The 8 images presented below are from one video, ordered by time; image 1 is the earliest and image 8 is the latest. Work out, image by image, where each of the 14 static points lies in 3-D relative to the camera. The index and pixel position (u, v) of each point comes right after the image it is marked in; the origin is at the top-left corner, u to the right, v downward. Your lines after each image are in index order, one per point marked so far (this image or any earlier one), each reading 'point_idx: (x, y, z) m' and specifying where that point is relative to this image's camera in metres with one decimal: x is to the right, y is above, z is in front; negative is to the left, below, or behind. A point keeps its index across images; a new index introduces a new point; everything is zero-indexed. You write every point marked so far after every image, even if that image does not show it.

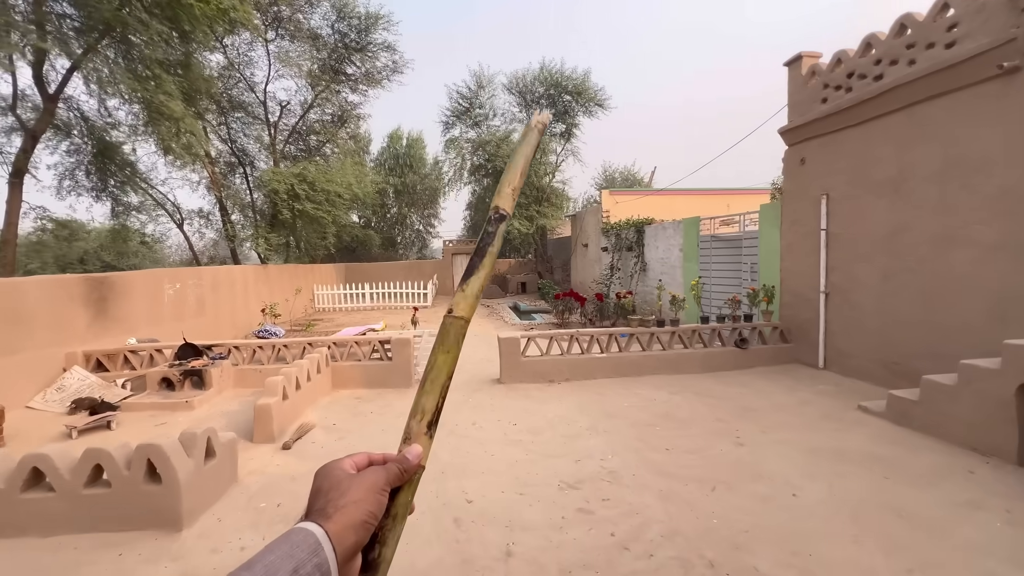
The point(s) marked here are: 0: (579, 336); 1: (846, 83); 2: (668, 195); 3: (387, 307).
0: (+0.9, -0.7, +6.1) m
1: (+4.1, +2.5, +5.5) m
2: (+5.1, +3.0, +14.6) m
3: (-4.5, -0.7, +16.4) m
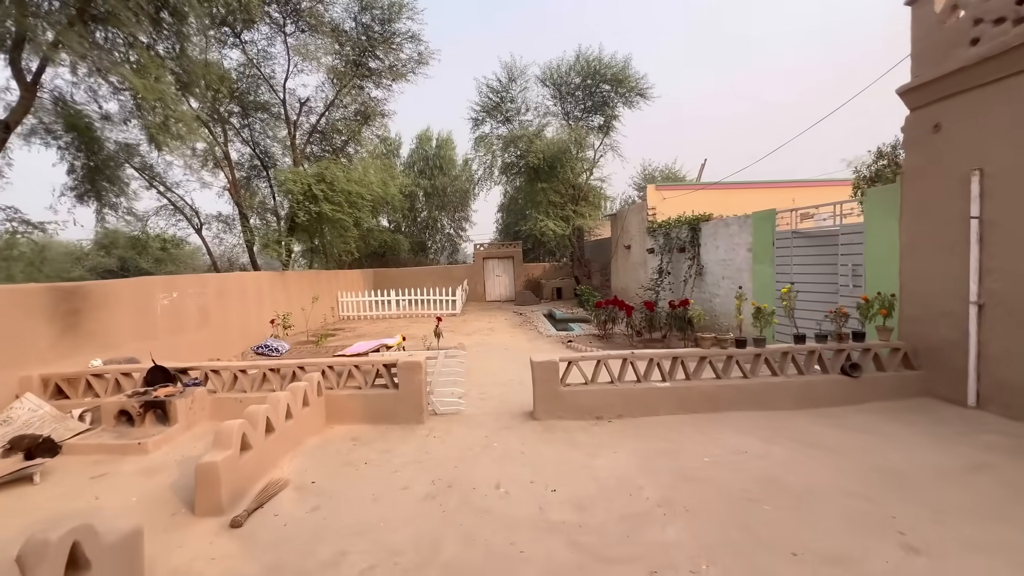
0: (+1.3, -0.8, +4.8) m
1: (+4.4, +2.4, +3.9) m
2: (+6.1, +2.8, +13.0) m
3: (-3.4, -0.9, +15.5) m
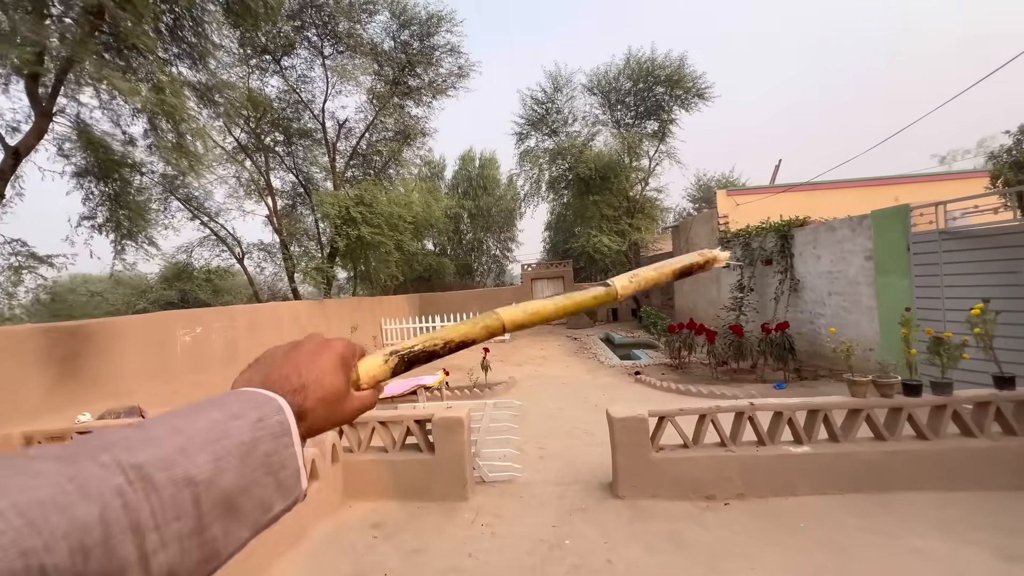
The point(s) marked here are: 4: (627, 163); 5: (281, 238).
0: (+1.9, -1.0, +3.5) m
1: (+4.7, +2.3, +2.4) m
2: (+7.3, +2.4, +11.2) m
3: (-1.7, -1.7, +14.5) m
4: (+3.9, +4.2, +15.2) m
5: (-6.2, +1.3, +12.0) m
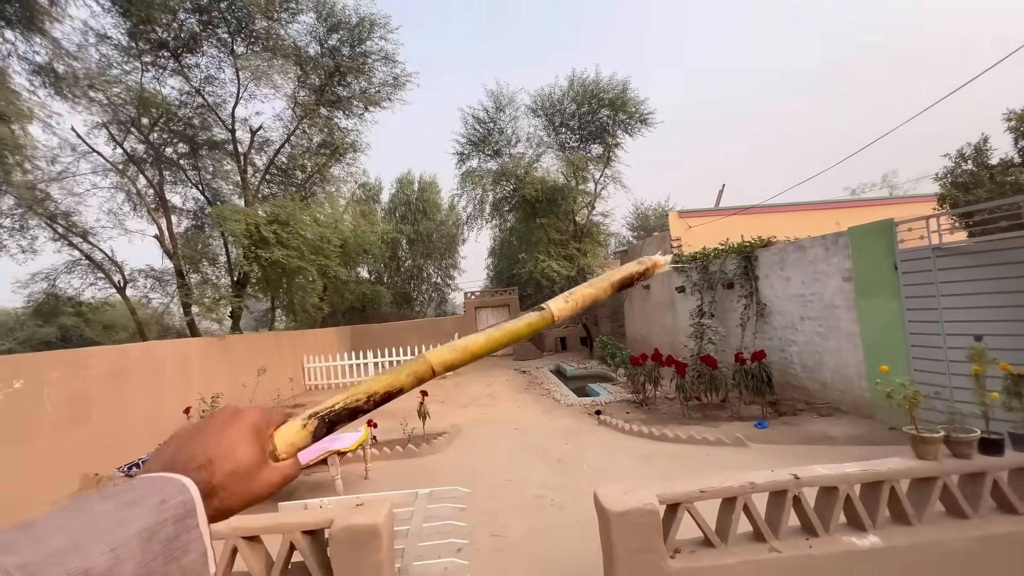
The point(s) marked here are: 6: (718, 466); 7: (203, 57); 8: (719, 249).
0: (+1.6, -1.1, +2.5) m
1: (+4.5, +2.3, +2.0) m
2: (+6.0, +1.8, +11.1) m
3: (-3.3, -2.6, +12.9) m
4: (+2.0, +3.3, +14.6) m
5: (-7.5, +0.5, +10.1) m
6: (+2.1, -1.9, +4.7) m
7: (-7.2, +5.3, +10.5) m
8: (+3.9, +0.7, +8.6) m
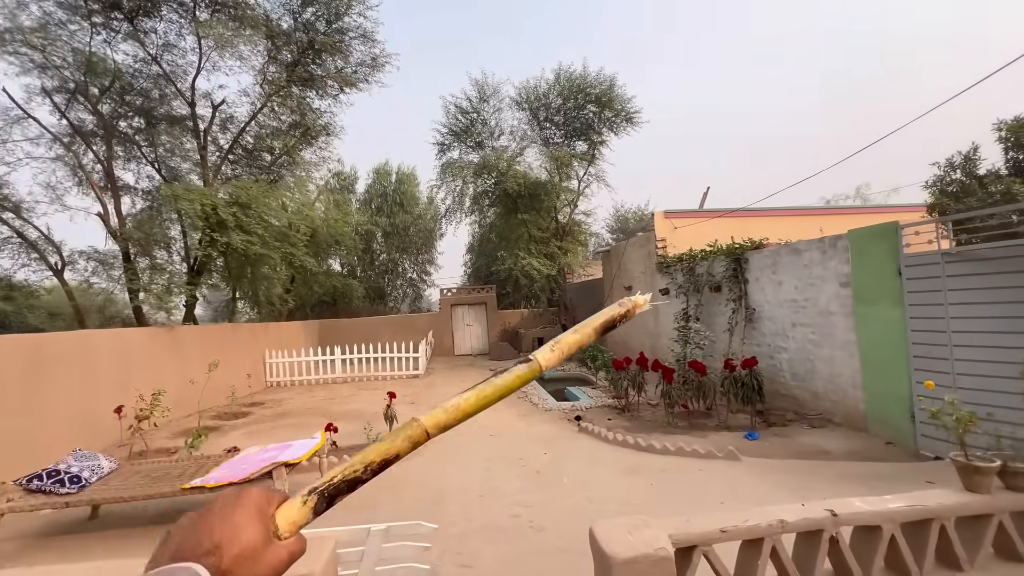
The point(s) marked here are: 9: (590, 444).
0: (+1.5, -1.1, +2.0) m
1: (+4.5, +2.2, +1.8) m
2: (+5.5, +1.7, +10.9) m
3: (-4.0, -2.4, +12.3) m
4: (+1.4, +3.3, +14.2) m
5: (-7.9, +0.9, +9.2) m
6: (+1.9, -1.9, +4.3) m
7: (-7.5, +5.6, +9.6) m
8: (+3.6, +0.7, +8.3) m
9: (+1.0, -2.0, +5.8) m
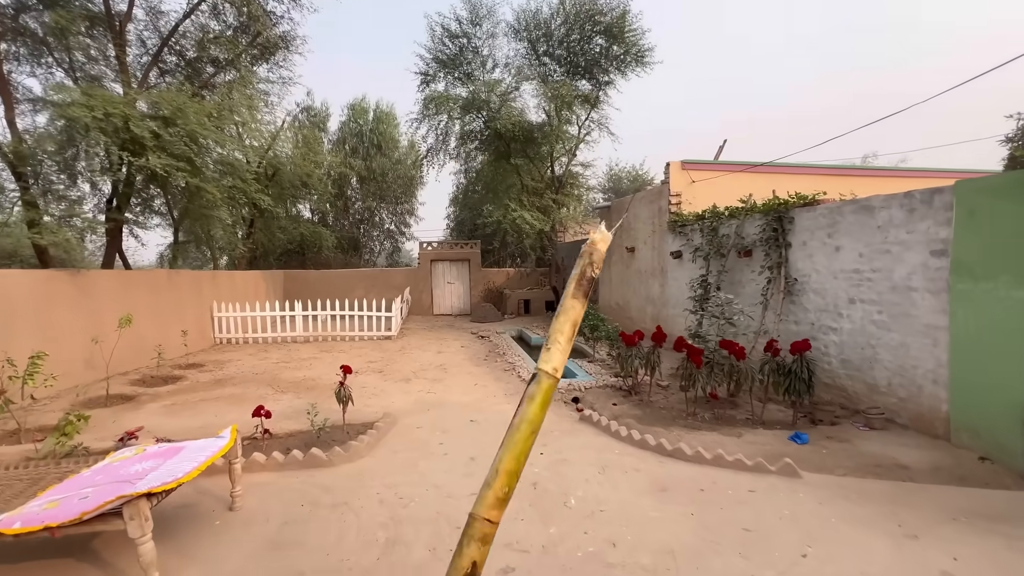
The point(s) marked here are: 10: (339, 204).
0: (+1.5, -1.0, +0.8) m
1: (+4.7, +2.1, +0.3) m
2: (+5.3, +2.4, +9.5) m
3: (-4.4, -1.2, +10.9) m
4: (+1.2, +4.5, +12.5) m
5: (-8.0, +2.0, +7.3) m
6: (+1.8, -1.6, +3.2) m
7: (-7.4, +6.8, +7.3) m
8: (+3.5, +1.3, +7.0) m
9: (+0.9, -1.6, +4.6) m
10: (-7.3, +3.5, +19.1) m
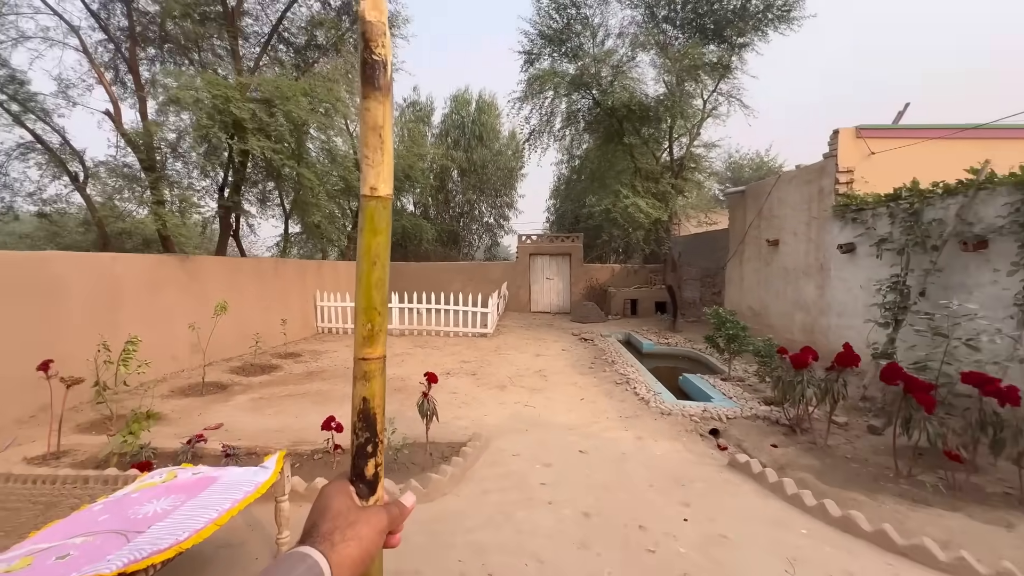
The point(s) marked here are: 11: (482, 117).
0: (+1.6, -1.0, -0.7) m
1: (+4.8, +2.0, -1.8) m
2: (+7.3, +2.3, +7.0) m
3: (-2.0, -1.0, +10.4) m
4: (+4.0, +4.5, +10.8) m
5: (-6.2, +2.2, +7.7) m
6: (+2.4, -1.6, +1.6) m
7: (-5.5, +7.0, +7.5) m
8: (+4.9, +1.2, +5.0) m
9: (+1.8, -1.6, +3.2) m
10: (-3.0, +3.8, +19.0) m
11: (-1.3, +7.3, +19.3) m
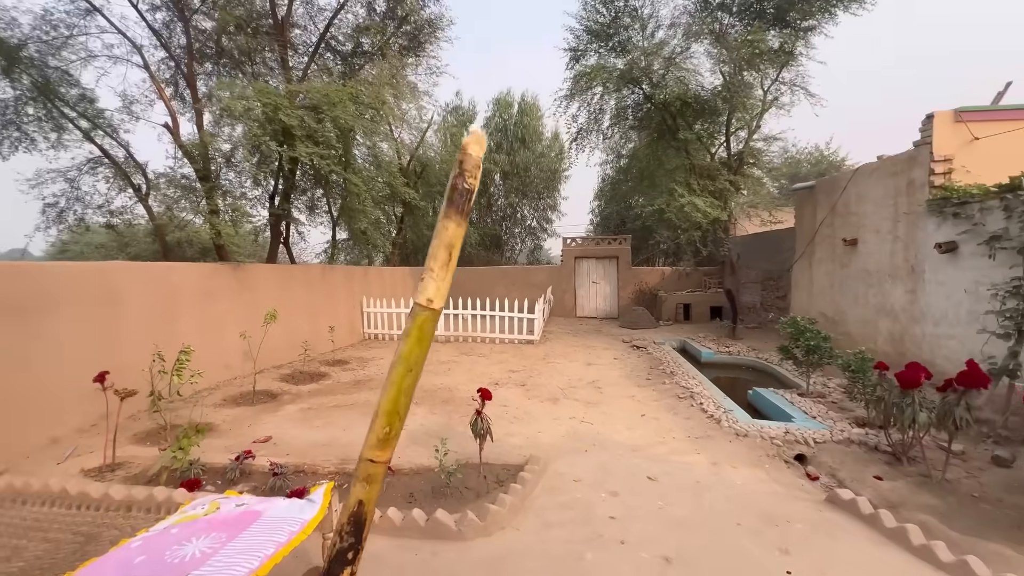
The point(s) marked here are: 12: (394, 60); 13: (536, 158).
0: (+1.7, -1.1, -1.1) m
1: (+4.7, +2.0, -2.5) m
2: (+8.0, +2.2, +6.0) m
3: (-0.9, -1.1, +10.2) m
4: (+5.0, +4.4, +10.1) m
5: (-5.4, +2.1, +7.9) m
6: (+2.7, -1.6, +1.0) m
7: (-4.7, +6.9, +7.7) m
8: (+5.5, +1.1, +4.2) m
9: (+2.2, -1.6, +2.7) m
10: (-1.2, +3.6, +18.9) m
11: (+0.5, +7.1, +19.0) m
12: (-2.4, +4.7, +9.4) m
13: (+1.1, +5.5, +19.2) m
